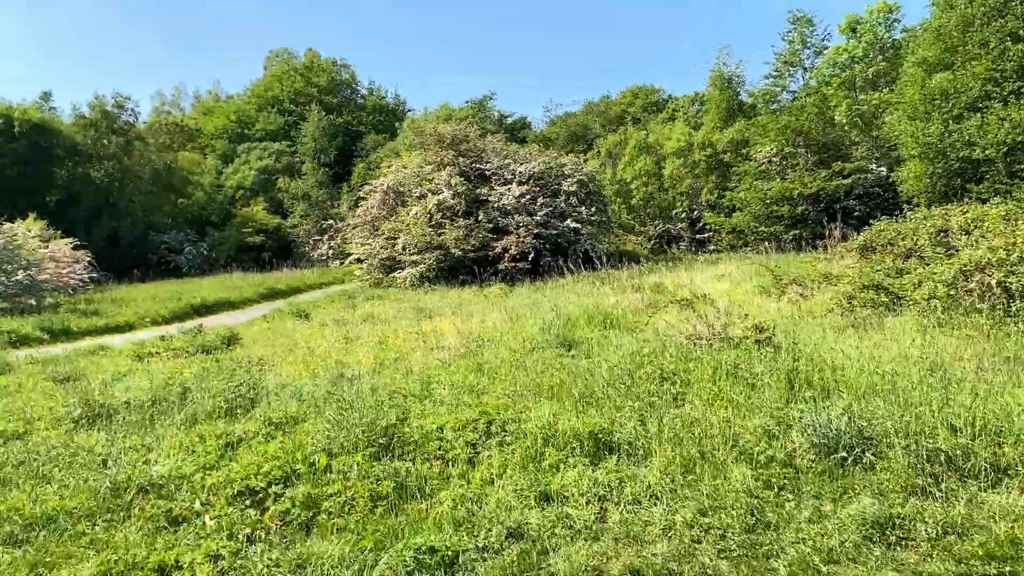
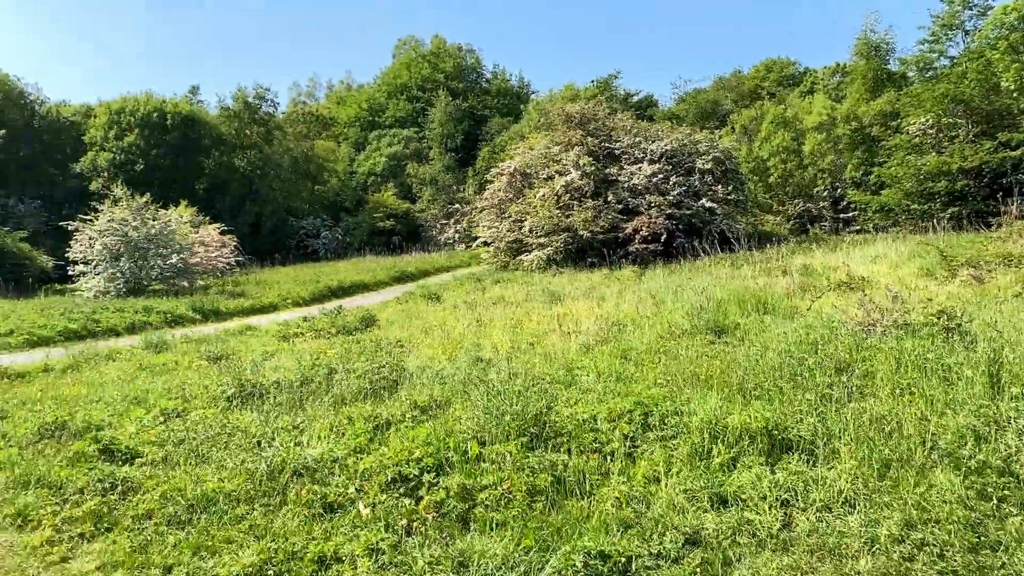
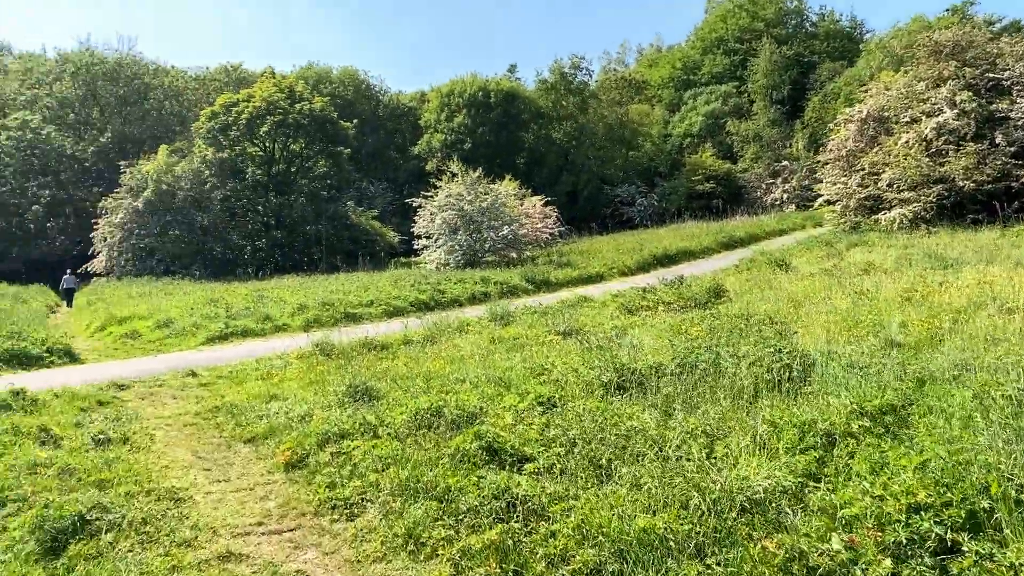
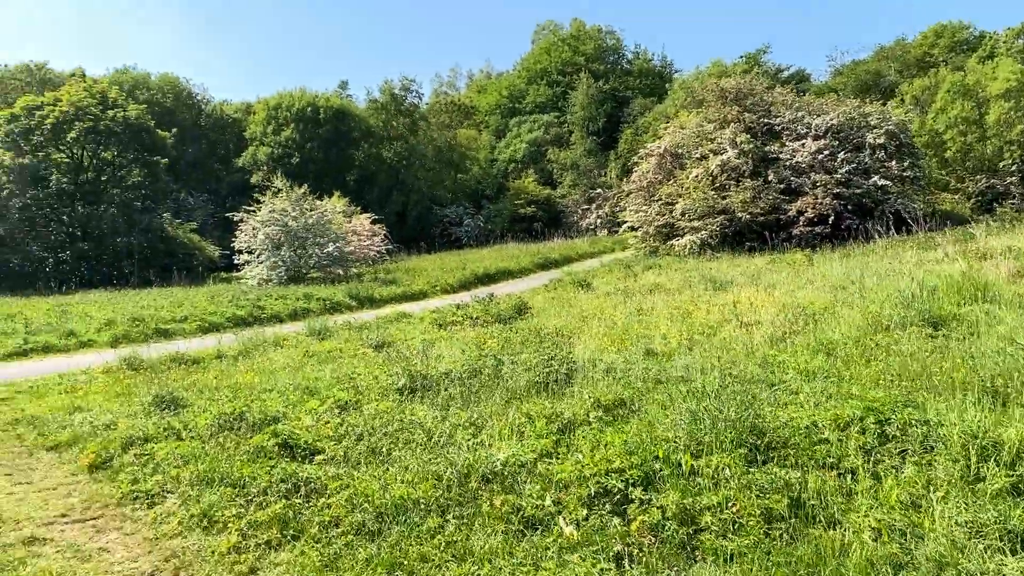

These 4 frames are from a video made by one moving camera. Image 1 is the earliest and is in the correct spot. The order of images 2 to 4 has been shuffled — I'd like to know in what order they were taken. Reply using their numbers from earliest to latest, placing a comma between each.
2, 4, 3
